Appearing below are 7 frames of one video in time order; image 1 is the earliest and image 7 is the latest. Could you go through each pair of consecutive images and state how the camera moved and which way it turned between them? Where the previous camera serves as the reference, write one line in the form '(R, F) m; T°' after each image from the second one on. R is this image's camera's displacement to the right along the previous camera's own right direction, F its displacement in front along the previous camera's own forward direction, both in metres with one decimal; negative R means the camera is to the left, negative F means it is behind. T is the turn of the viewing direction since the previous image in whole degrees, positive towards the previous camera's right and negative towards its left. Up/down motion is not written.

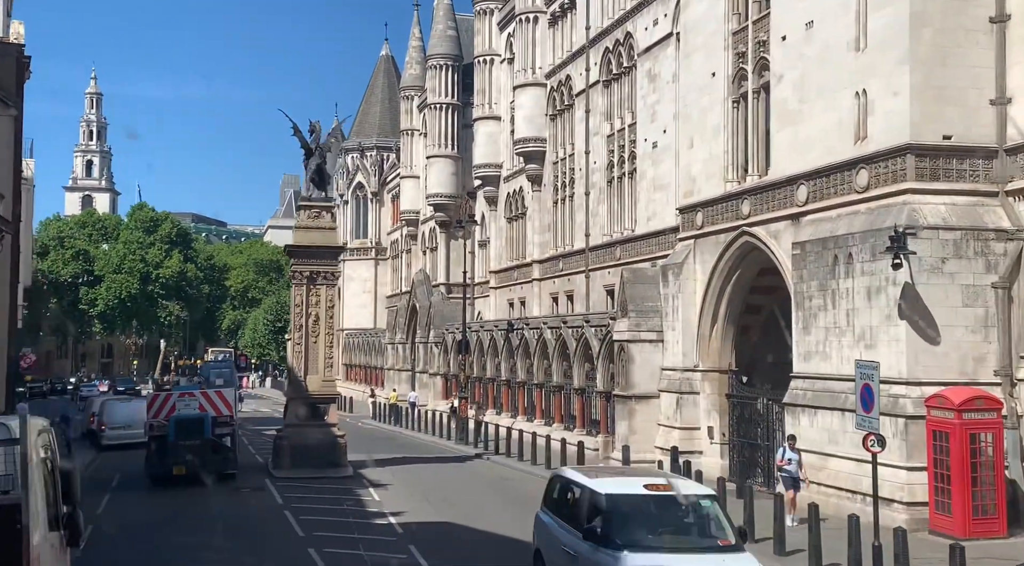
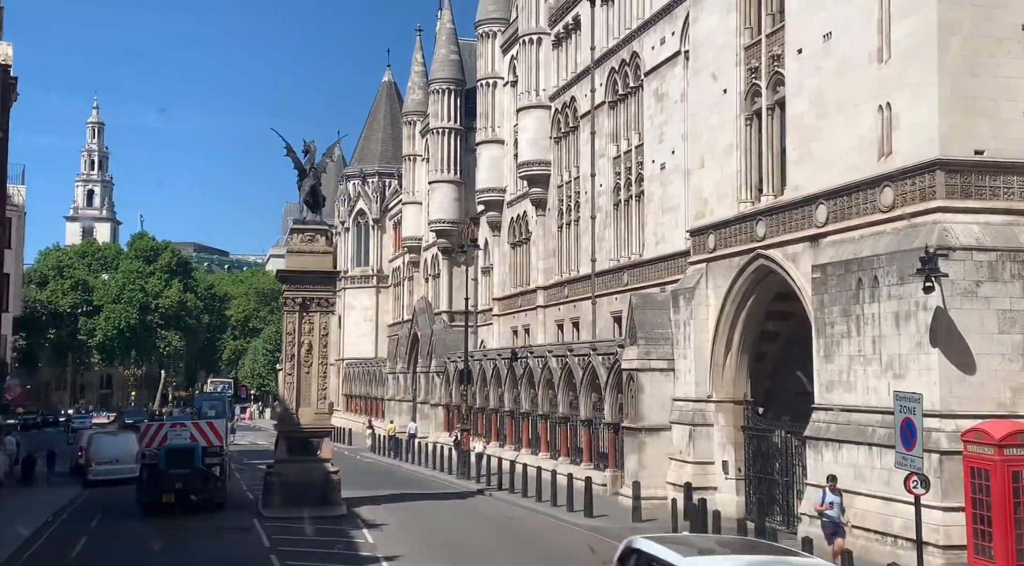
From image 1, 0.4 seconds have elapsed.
(0.0, +1.2) m; 0°
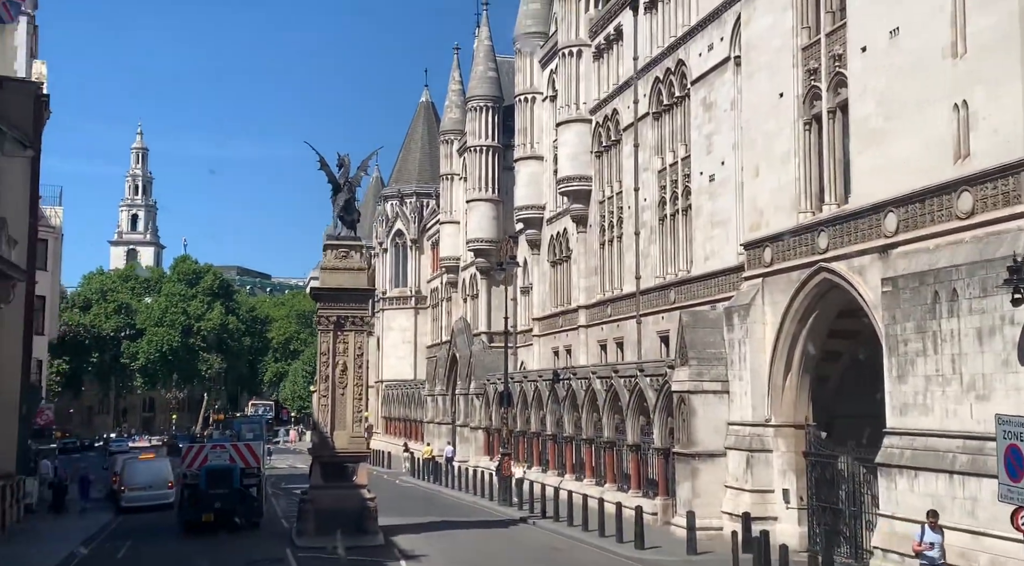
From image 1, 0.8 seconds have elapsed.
(-0.1, +1.2) m; -2°
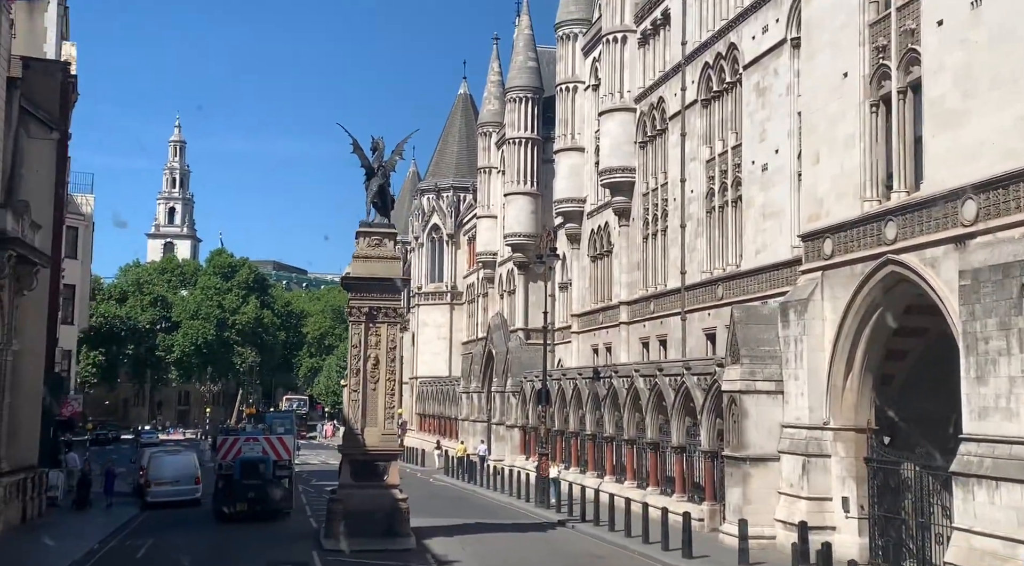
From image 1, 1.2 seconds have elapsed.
(-0.1, +1.3) m; -2°
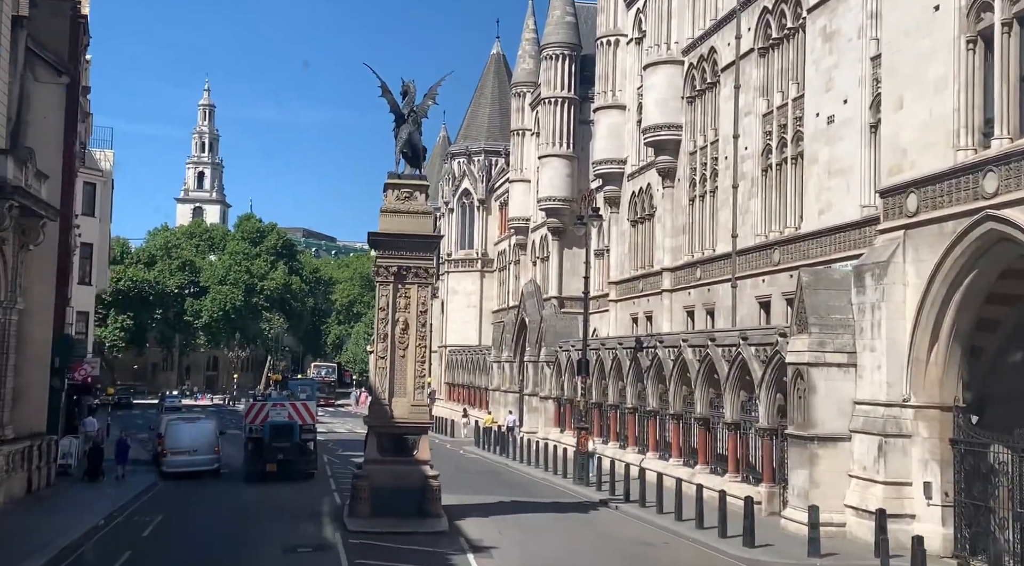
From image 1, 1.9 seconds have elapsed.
(-0.3, +2.1) m; -2°
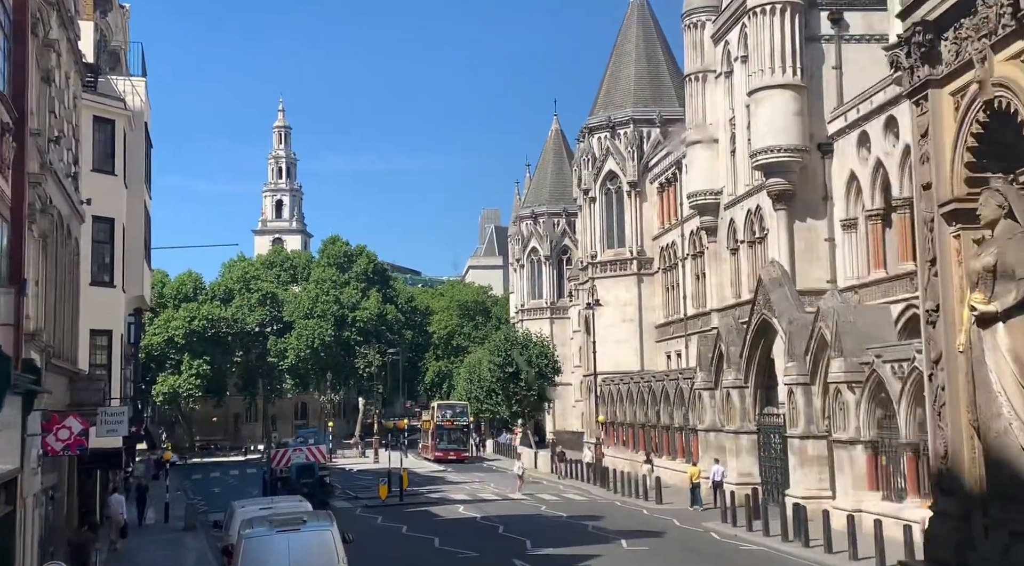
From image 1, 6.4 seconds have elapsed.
(-4.8, +15.8) m; -4°
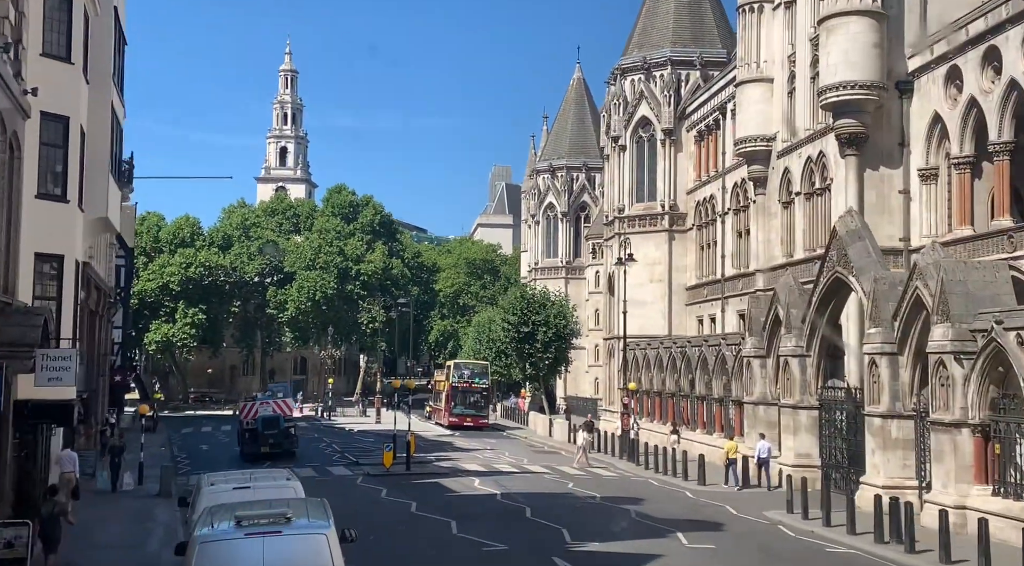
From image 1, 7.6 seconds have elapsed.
(-0.8, +4.5) m; 0°
